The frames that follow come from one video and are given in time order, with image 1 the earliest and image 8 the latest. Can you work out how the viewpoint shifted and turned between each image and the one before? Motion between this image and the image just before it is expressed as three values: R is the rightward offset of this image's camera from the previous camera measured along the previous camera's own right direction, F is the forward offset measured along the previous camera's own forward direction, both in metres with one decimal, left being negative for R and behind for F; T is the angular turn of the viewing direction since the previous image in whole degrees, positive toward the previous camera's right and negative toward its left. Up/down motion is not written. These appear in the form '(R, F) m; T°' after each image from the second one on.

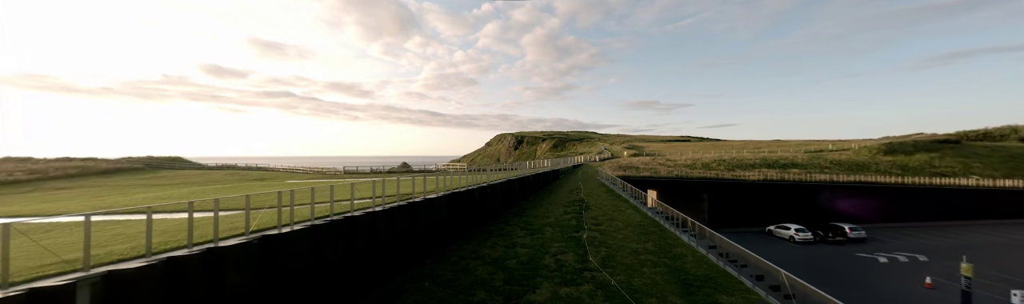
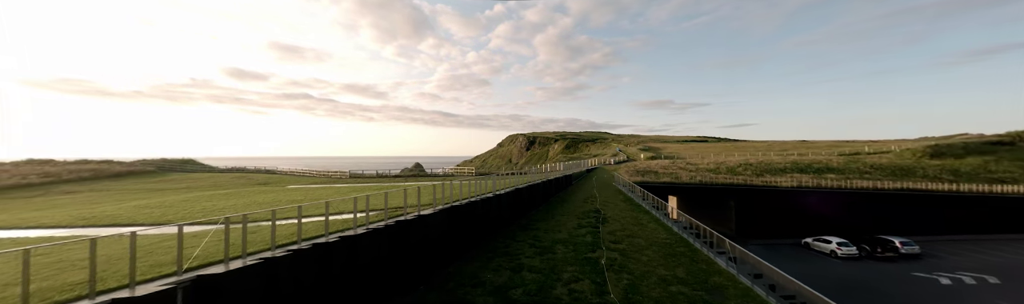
(+0.2, +2.0) m; -2°
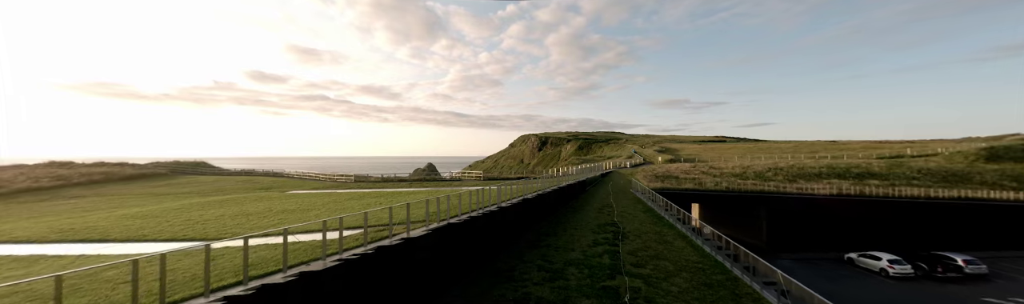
(+0.3, +2.0) m; -2°
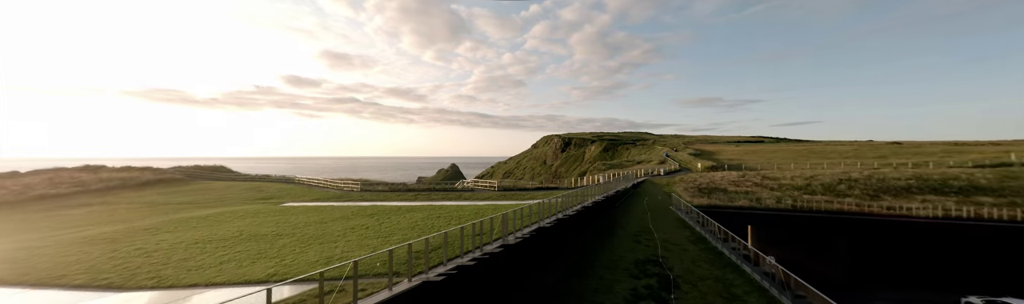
(+0.5, +4.1) m; -4°
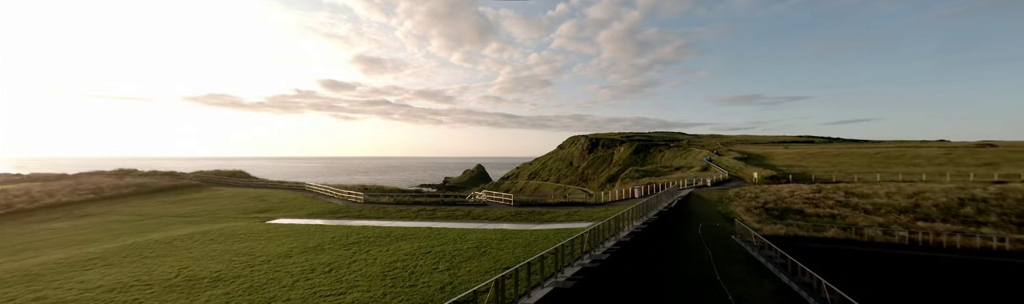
(+0.7, +4.9) m; -4°
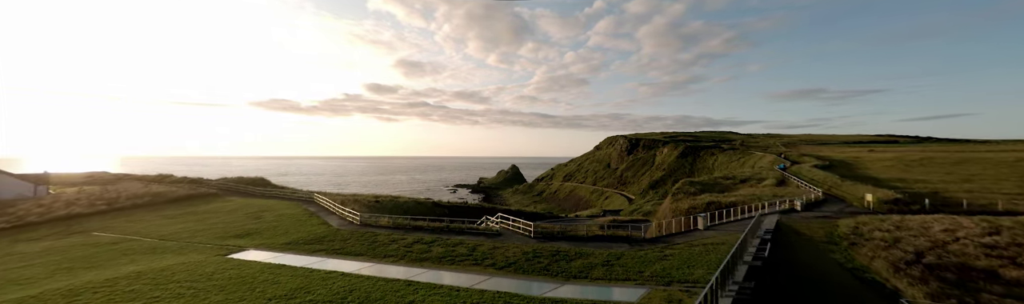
(+1.0, +6.8) m; -6°
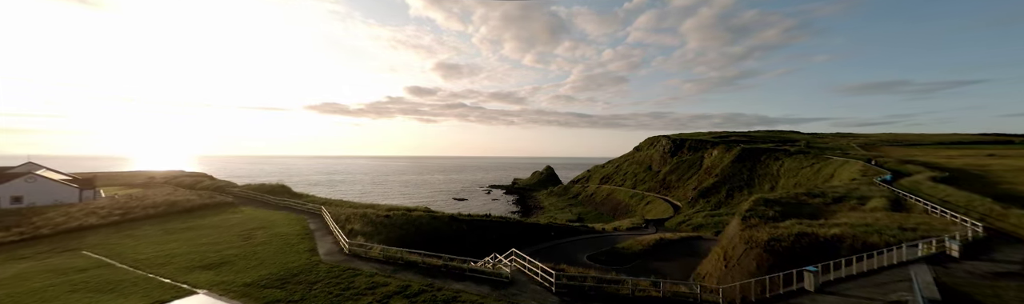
(+1.0, +6.4) m; -6°
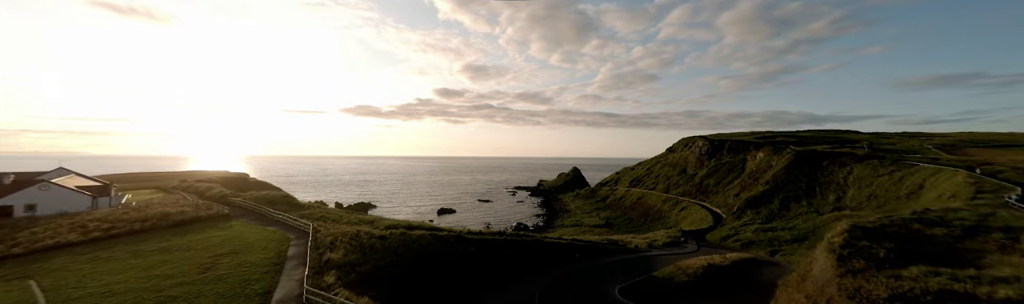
(+1.1, +6.6) m; -4°
